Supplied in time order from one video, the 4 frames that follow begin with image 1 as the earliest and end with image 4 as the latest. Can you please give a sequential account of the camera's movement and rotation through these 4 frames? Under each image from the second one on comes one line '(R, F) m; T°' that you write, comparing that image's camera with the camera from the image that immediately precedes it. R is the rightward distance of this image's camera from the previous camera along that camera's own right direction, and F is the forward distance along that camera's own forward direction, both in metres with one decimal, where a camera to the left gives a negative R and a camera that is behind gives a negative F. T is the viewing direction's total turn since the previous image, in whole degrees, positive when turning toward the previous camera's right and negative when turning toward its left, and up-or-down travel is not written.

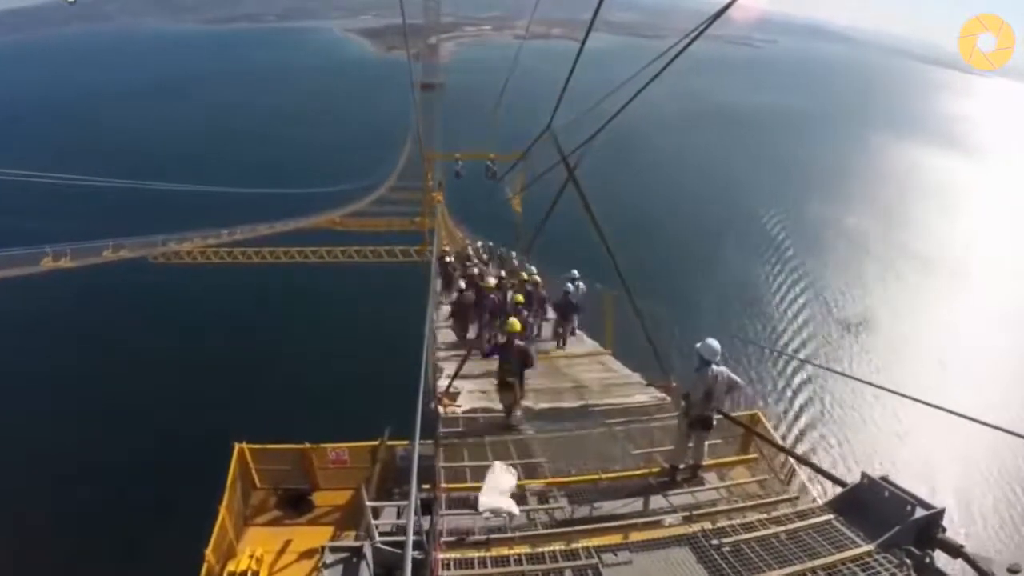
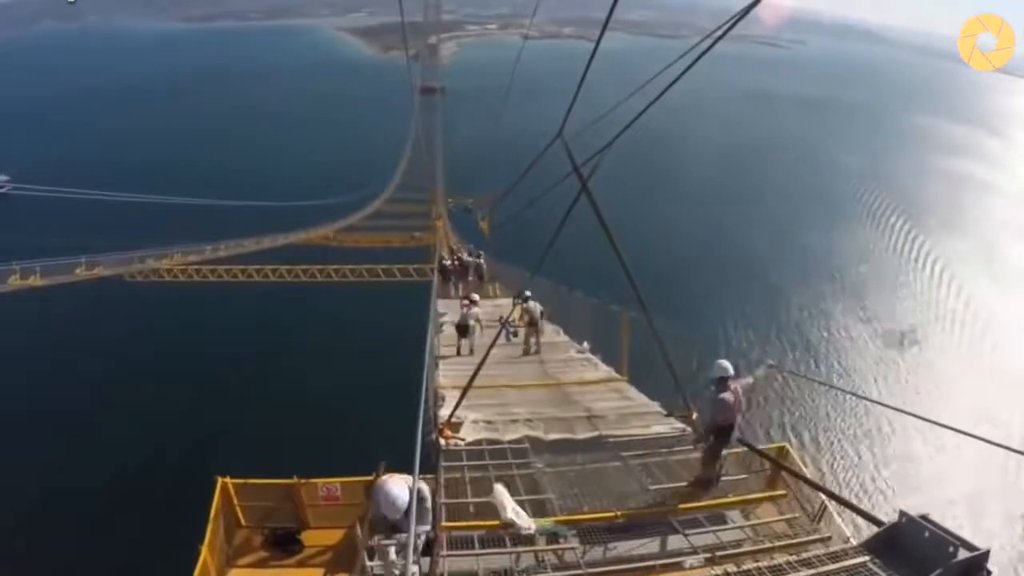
(0.0, +0.7) m; 0°
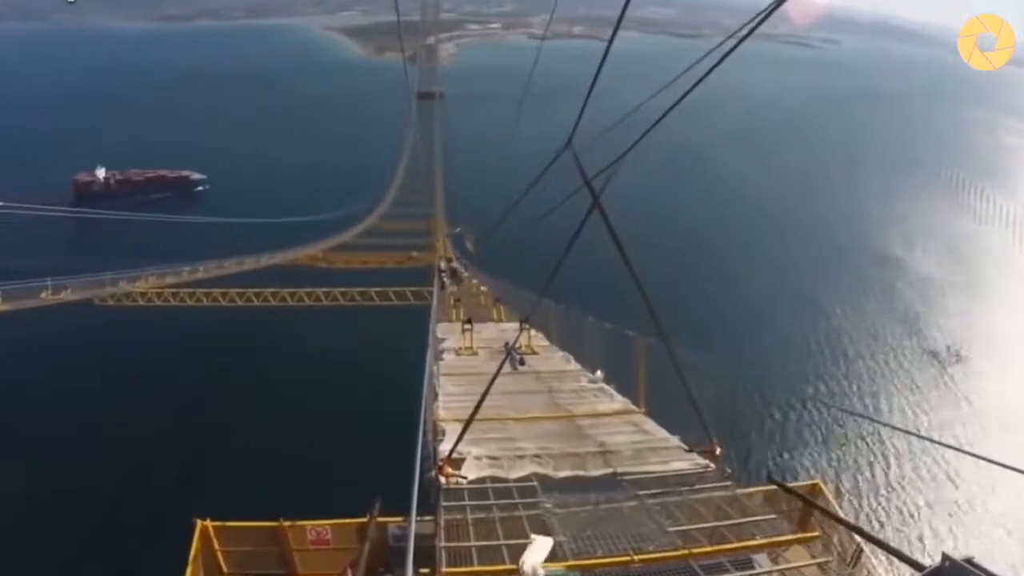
(0.0, +0.7) m; 0°
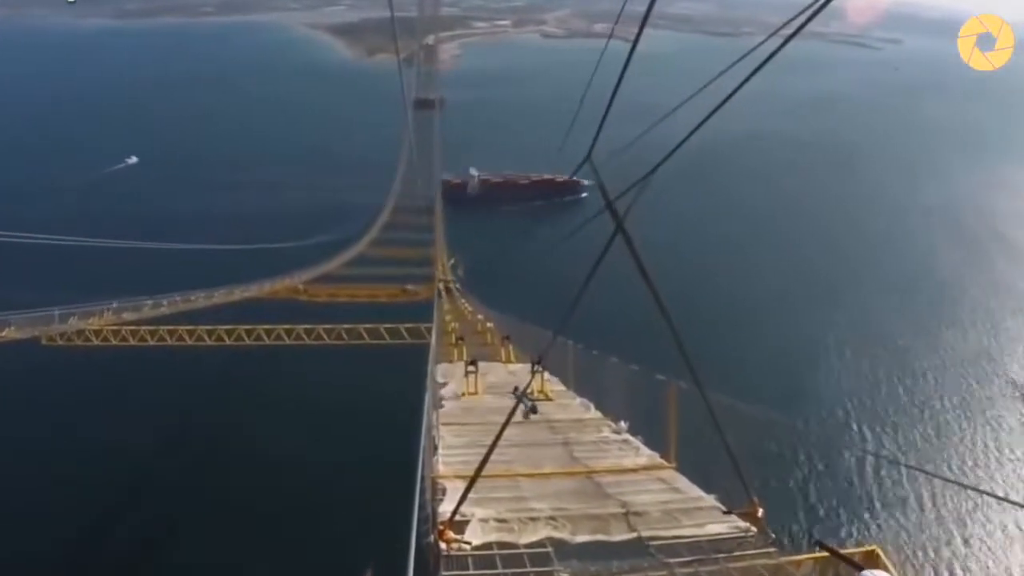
(-0.1, +1.0) m; 0°
